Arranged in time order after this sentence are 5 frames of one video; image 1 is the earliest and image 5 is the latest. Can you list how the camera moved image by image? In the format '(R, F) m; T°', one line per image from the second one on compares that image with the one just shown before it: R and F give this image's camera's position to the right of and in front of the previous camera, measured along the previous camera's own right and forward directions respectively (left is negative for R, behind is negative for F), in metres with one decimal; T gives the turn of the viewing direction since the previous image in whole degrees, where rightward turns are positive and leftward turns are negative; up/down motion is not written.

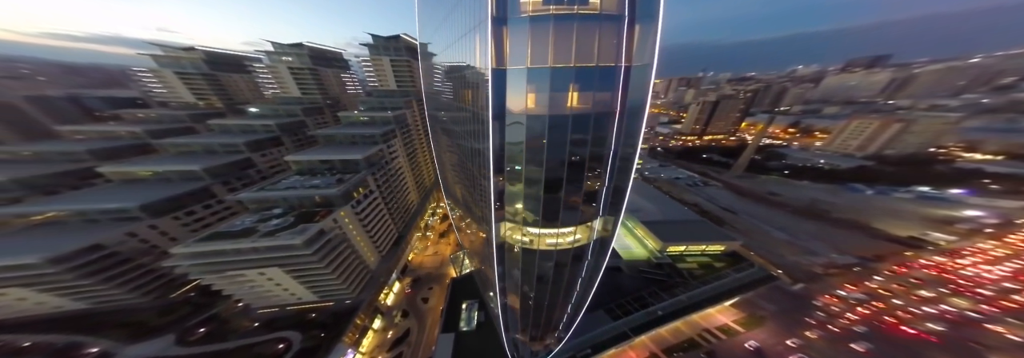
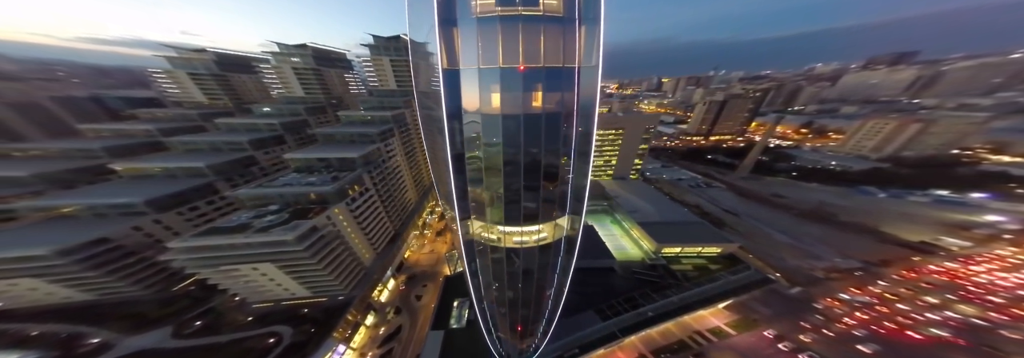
(+0.9, 0.0) m; -1°
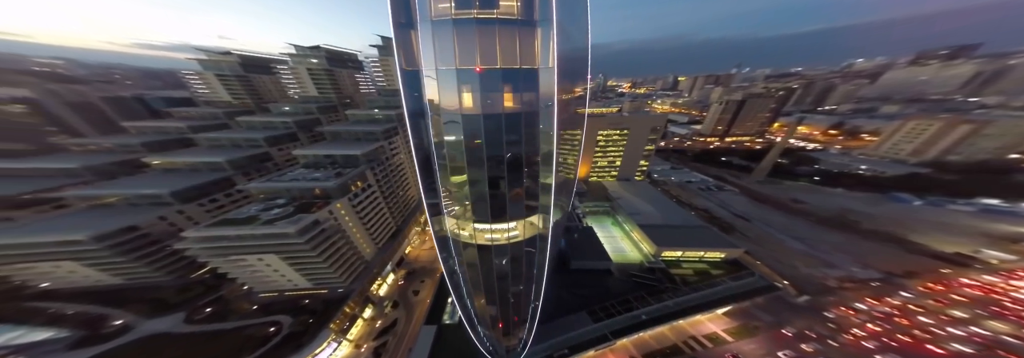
(+0.9, -0.1) m; -2°
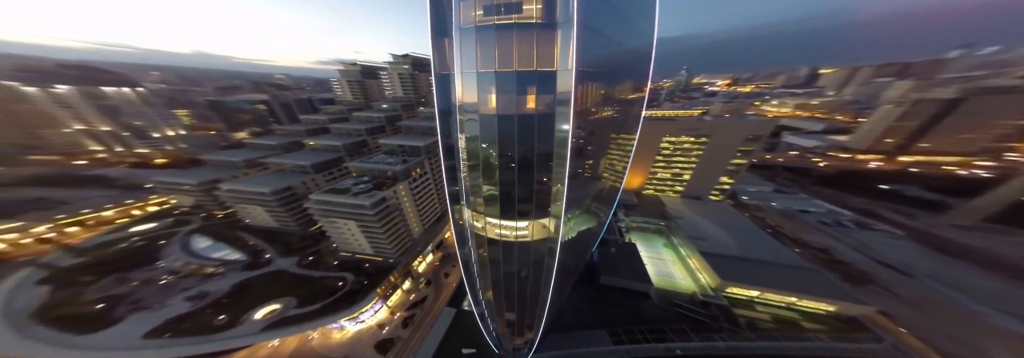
(+1.3, +0.3) m; -14°
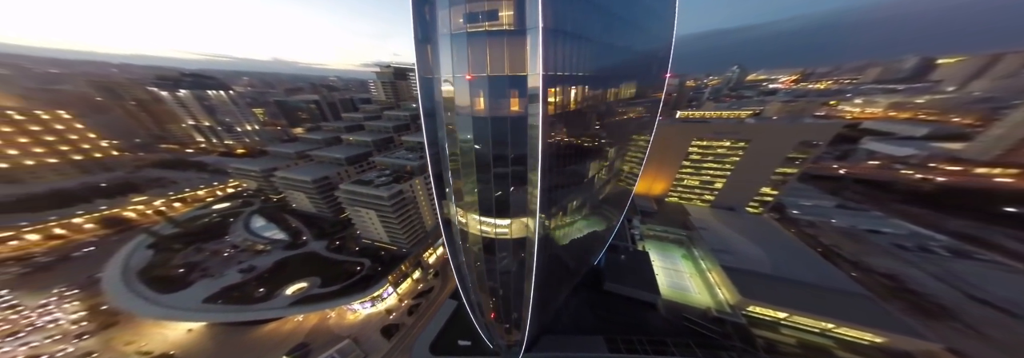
(+1.1, 0.0) m; -6°
